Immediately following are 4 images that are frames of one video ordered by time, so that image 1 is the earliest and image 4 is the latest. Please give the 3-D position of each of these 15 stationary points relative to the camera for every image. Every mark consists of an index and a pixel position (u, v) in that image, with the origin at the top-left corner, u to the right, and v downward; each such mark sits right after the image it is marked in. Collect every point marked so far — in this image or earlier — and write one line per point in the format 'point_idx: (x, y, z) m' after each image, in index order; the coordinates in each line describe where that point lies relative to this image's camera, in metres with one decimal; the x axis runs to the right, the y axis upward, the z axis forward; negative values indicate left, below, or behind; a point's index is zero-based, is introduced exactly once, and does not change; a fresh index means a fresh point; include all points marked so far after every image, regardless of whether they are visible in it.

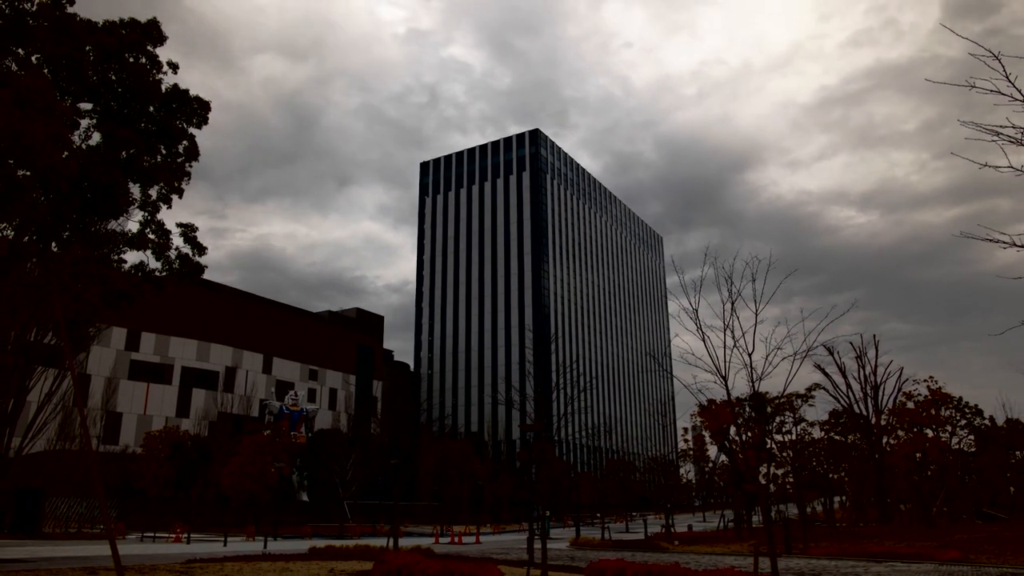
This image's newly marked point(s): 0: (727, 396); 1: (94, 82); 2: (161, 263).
0: (+4.8, -2.4, +13.4) m
1: (-10.0, +4.9, +14.3) m
2: (-8.8, +0.6, +15.1) m
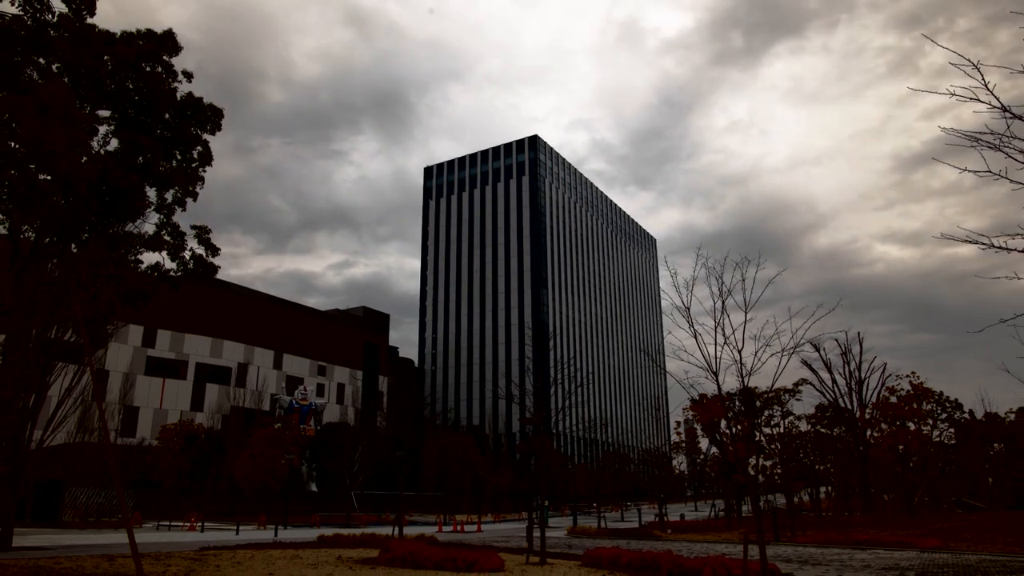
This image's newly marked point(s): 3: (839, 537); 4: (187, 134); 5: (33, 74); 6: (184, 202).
0: (+4.8, -2.4, +14.0) m
1: (-10.0, +4.9, +14.9) m
2: (-8.8, +0.7, +15.7) m
3: (+10.7, -8.1, +19.7) m
4: (-8.8, +4.2, +16.3) m
5: (-10.3, +4.6, +12.8) m
6: (-8.8, +2.3, +16.0) m
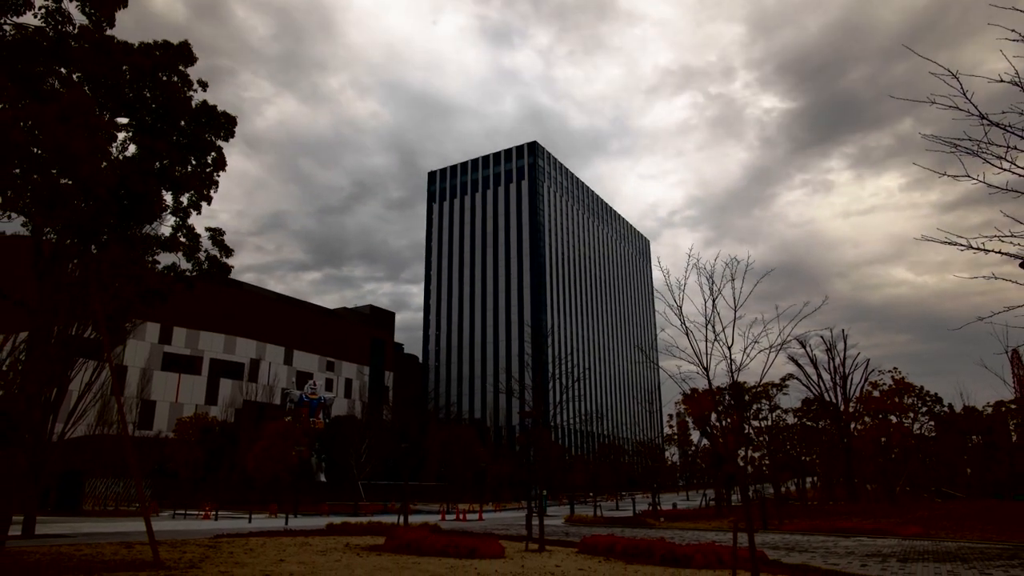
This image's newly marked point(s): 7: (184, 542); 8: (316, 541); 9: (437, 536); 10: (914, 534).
0: (+4.8, -2.4, +14.7) m
1: (-10.0, +4.9, +15.6) m
2: (-8.8, +0.7, +16.4) m
3: (+10.7, -8.1, +20.4) m
4: (-8.8, +4.2, +16.9) m
5: (-10.4, +4.6, +13.5) m
6: (-8.8, +2.3, +16.7) m
7: (-9.2, -7.1, +16.7) m
8: (-5.9, -7.7, +18.1) m
9: (-2.1, -6.9, +16.5) m
10: (+11.2, -6.9, +16.6) m
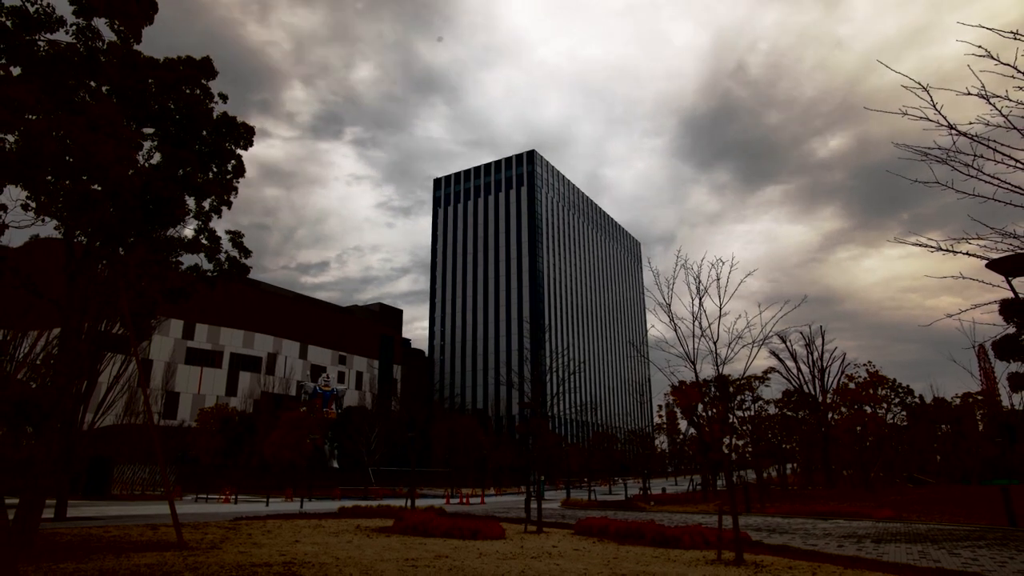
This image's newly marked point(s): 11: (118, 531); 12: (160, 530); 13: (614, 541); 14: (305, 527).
0: (+4.8, -2.4, +15.7) m
1: (-9.9, +5.0, +16.7) m
2: (-8.8, +0.7, +17.5) m
3: (+10.7, -8.1, +21.4) m
4: (-8.8, +4.2, +18.0) m
5: (-10.4, +4.7, +14.6) m
6: (-8.8, +2.4, +17.8) m
7: (-9.2, -7.1, +17.8) m
8: (-5.9, -7.6, +19.2) m
9: (-2.1, -6.8, +17.6) m
10: (+11.2, -6.8, +17.7) m
11: (-10.9, -6.8, +16.7) m
12: (-9.9, -6.8, +16.8) m
13: (+2.7, -6.7, +15.9) m
14: (-6.1, -7.1, +17.6) m
